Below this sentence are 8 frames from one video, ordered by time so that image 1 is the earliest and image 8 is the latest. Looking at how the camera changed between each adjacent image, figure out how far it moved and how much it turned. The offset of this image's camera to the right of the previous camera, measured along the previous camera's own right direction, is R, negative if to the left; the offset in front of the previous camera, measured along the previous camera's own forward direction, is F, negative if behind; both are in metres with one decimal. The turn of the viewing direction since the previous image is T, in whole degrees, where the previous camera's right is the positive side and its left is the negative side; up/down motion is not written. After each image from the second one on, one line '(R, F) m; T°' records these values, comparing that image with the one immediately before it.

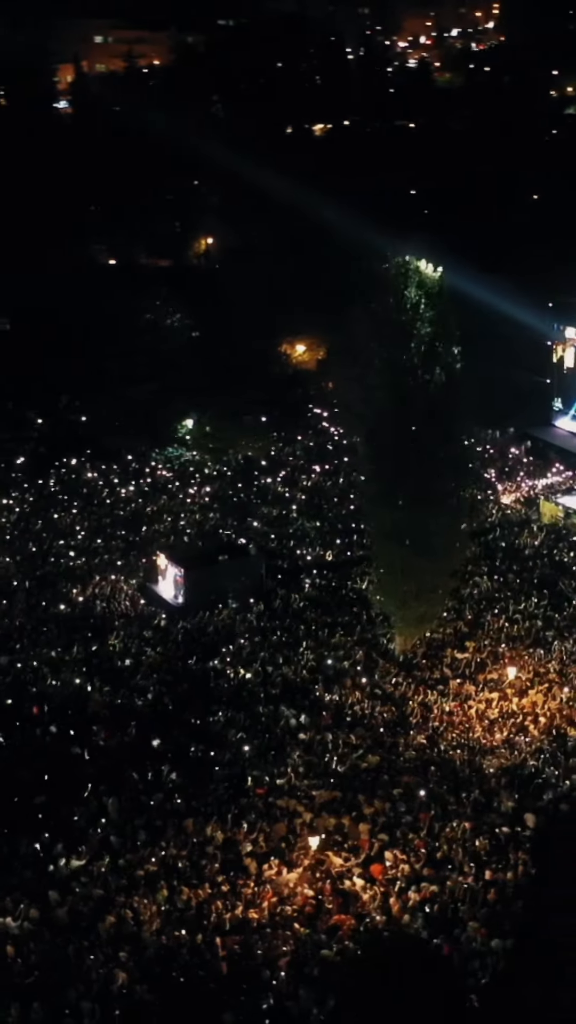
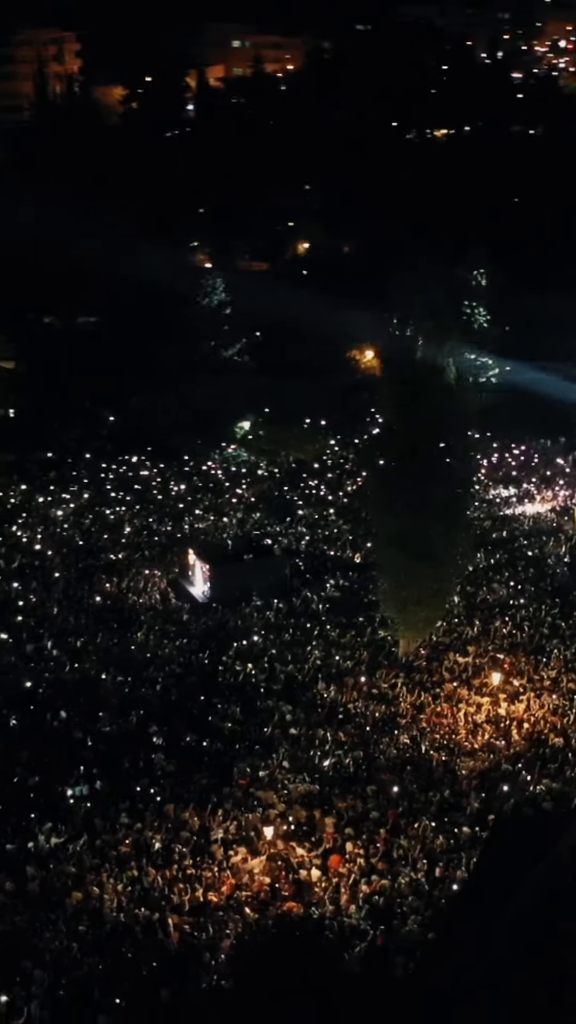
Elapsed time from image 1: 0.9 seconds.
(+0.7, -0.2) m; -6°
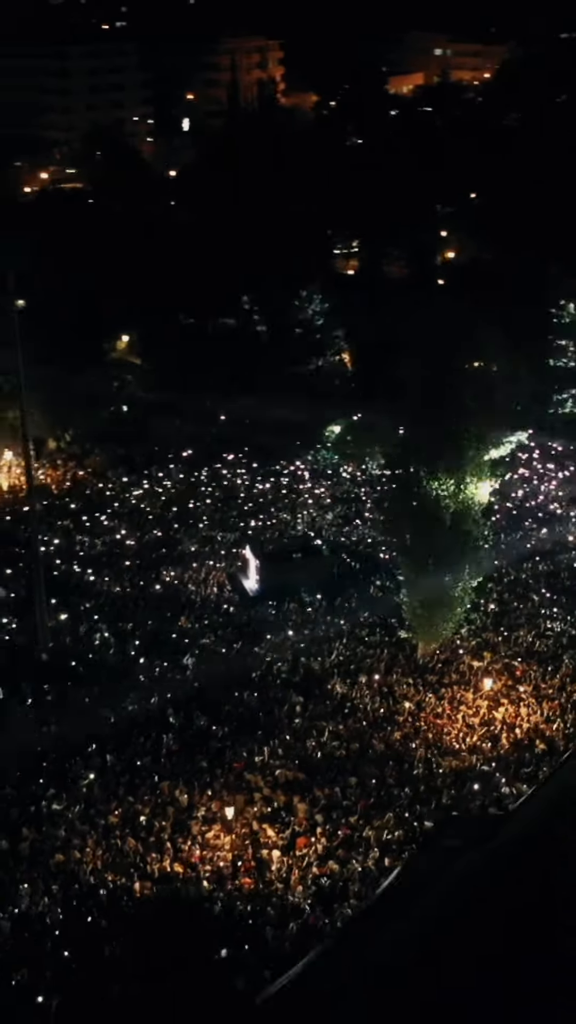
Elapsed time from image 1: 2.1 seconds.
(+1.1, -0.3) m; -10°
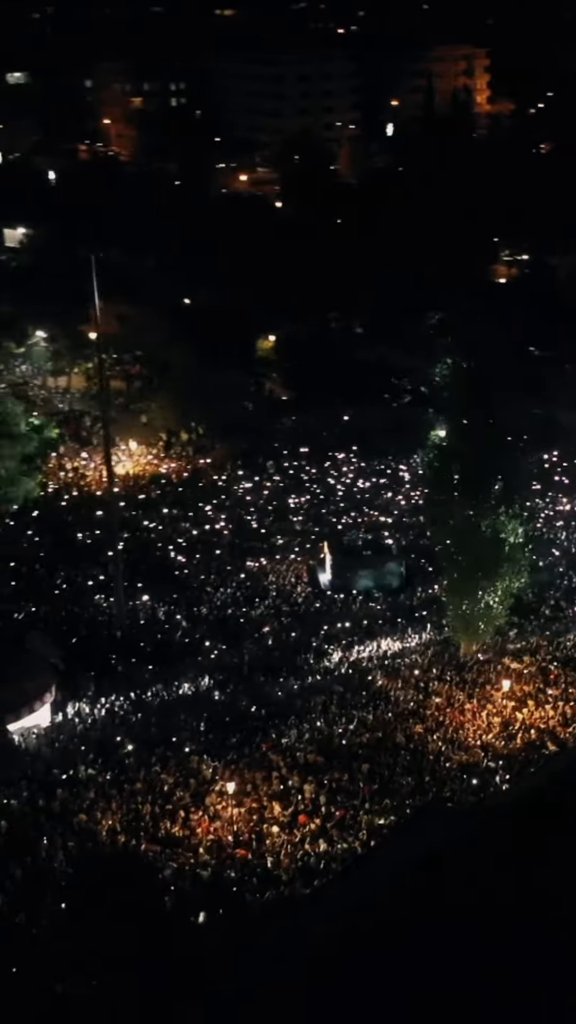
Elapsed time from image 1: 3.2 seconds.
(+1.0, -0.3) m; -9°
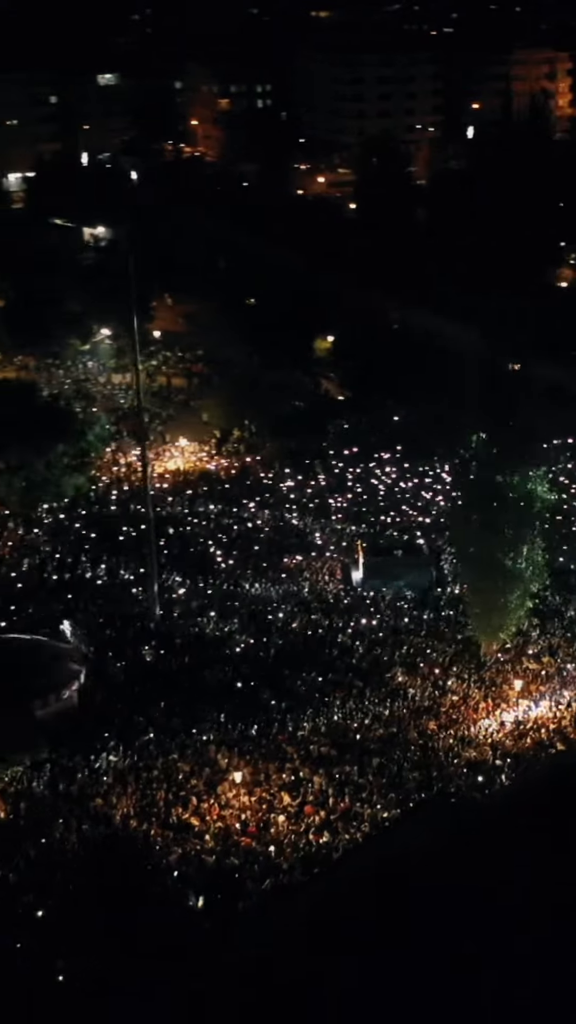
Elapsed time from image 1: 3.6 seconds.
(+0.4, -0.2) m; -4°
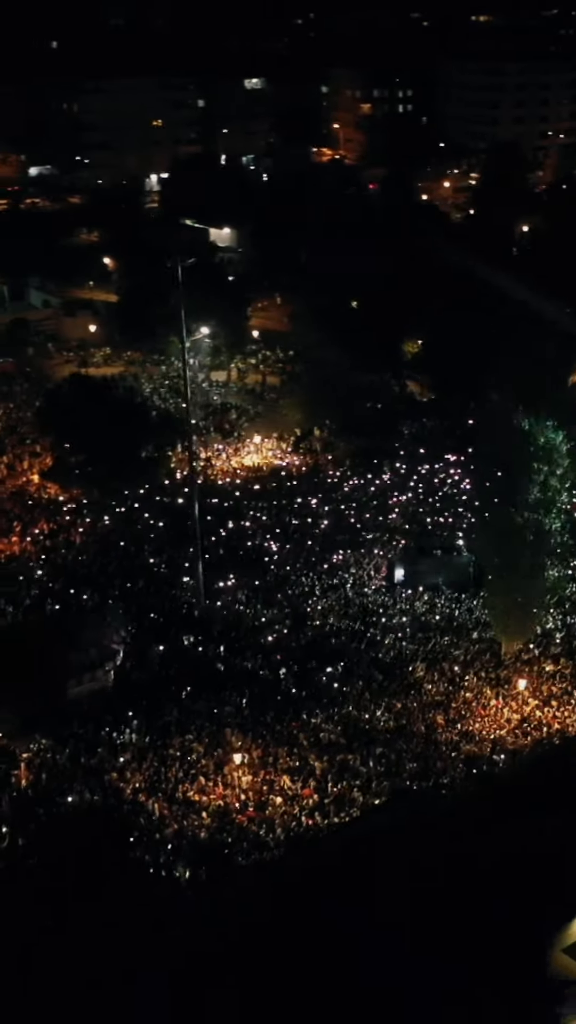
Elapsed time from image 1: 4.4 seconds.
(+0.8, -0.3) m; -7°
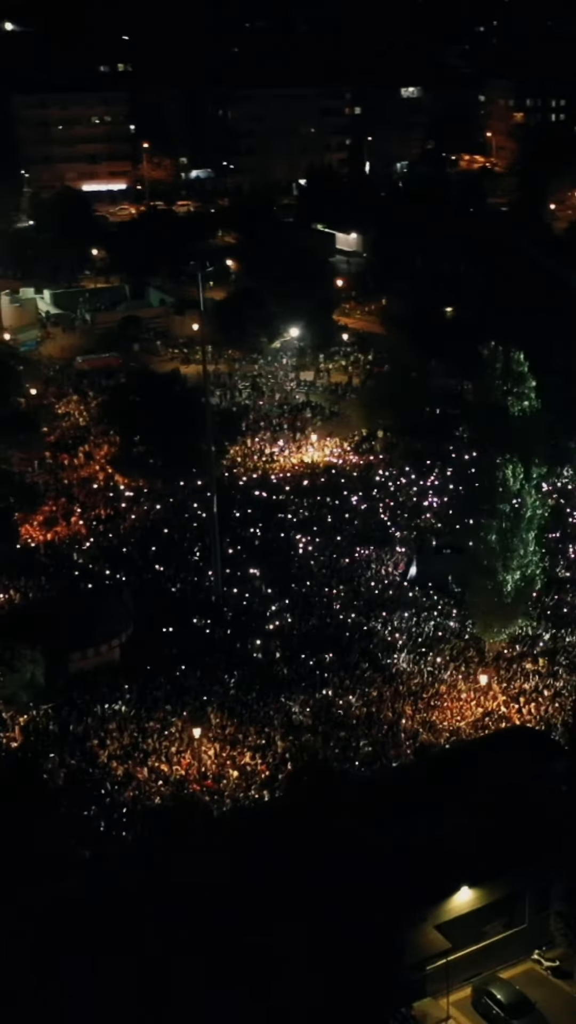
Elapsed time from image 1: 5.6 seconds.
(+1.2, -0.4) m; -8°
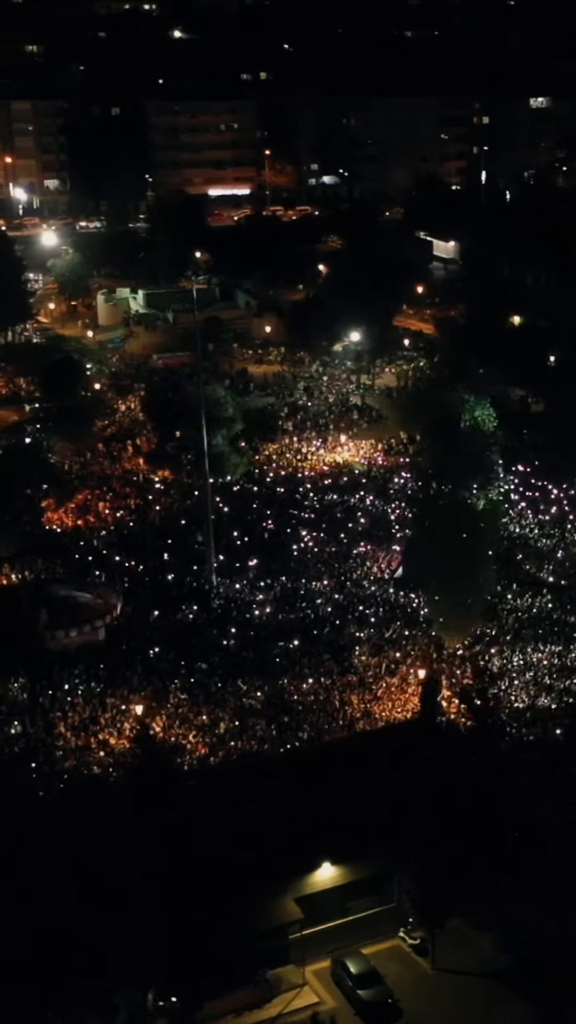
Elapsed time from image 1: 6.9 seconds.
(+1.2, -0.3) m; -8°
